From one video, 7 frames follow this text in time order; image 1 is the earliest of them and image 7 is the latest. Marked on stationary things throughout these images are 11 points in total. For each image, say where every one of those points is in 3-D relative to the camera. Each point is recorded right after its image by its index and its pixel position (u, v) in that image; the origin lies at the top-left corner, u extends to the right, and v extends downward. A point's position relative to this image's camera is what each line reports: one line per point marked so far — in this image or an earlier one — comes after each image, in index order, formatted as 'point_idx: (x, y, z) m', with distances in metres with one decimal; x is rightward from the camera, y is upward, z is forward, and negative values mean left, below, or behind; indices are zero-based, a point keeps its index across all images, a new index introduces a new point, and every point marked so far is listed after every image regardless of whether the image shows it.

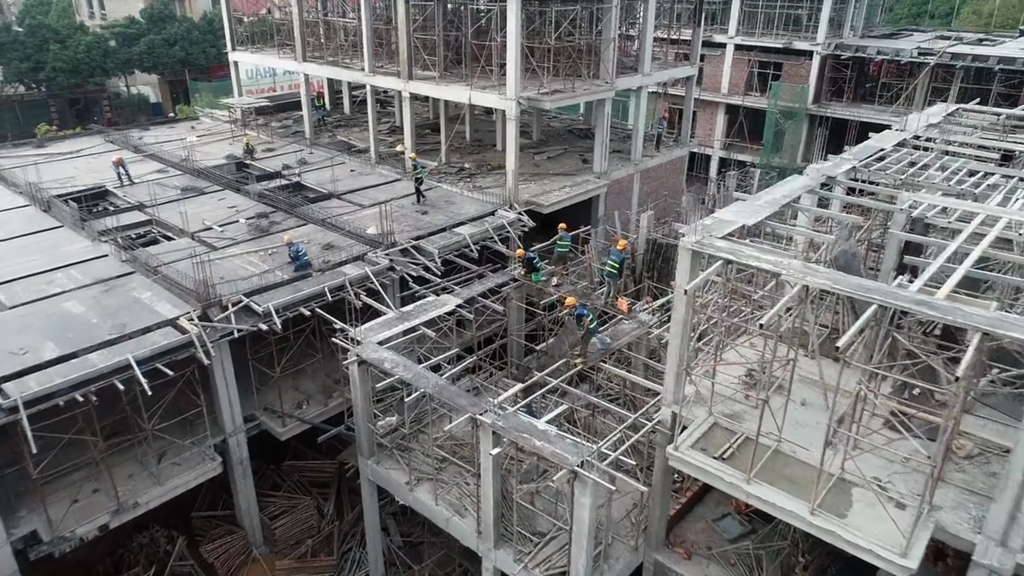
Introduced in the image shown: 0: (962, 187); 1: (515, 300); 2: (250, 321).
0: (+9.2, +2.0, +14.4) m
1: (0.0, -0.3, +18.2) m
2: (-5.9, -0.8, +15.9) m
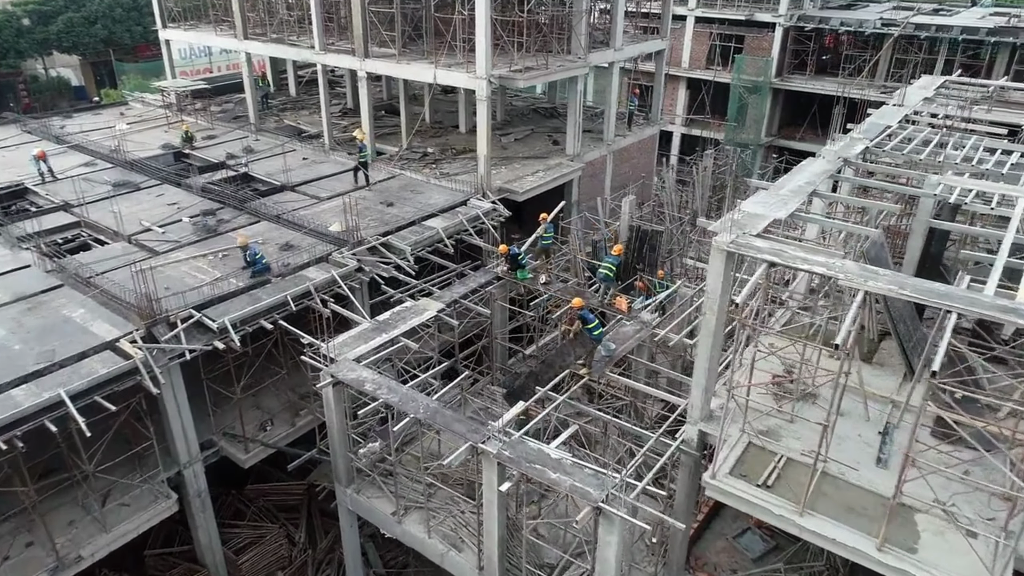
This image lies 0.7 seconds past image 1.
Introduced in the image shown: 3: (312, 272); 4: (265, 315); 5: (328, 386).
0: (+9.0, +2.3, +13.4) m
1: (-0.3, -0.3, +16.6) m
2: (-6.0, -1.0, +13.9) m
3: (-4.6, +0.4, +16.2) m
4: (-5.2, -0.6, +14.8) m
5: (-3.3, -1.8, +12.8) m
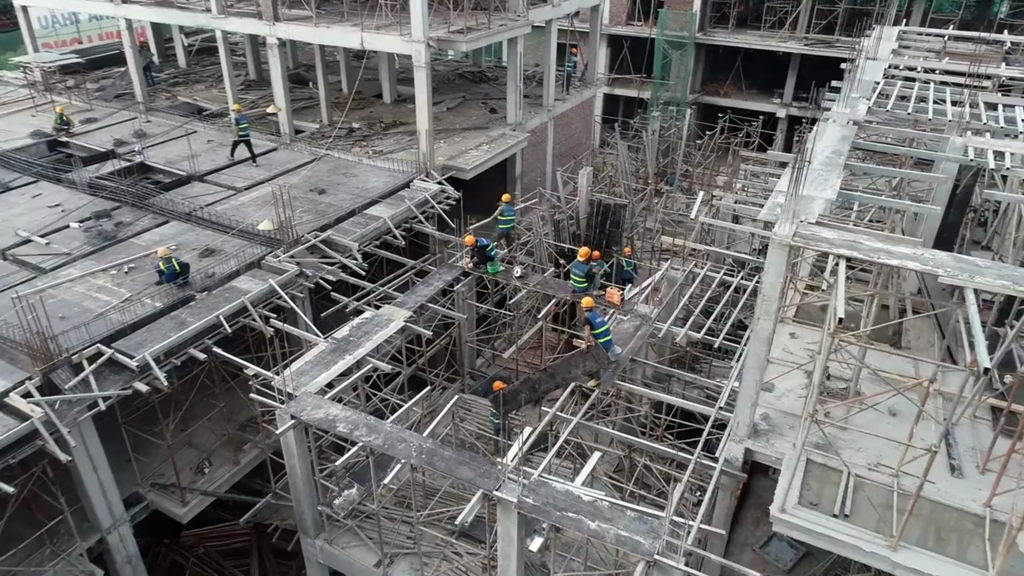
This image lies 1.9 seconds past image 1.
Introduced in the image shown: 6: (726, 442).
0: (+8.5, +2.9, +12.5) m
1: (-0.9, -0.2, +14.6) m
2: (-6.2, -1.5, +11.2) m
3: (-5.1, +0.1, +13.6) m
4: (-5.5, -0.9, +12.2) m
5: (-3.3, -2.1, +10.5) m
6: (+2.9, -2.1, +9.5) m
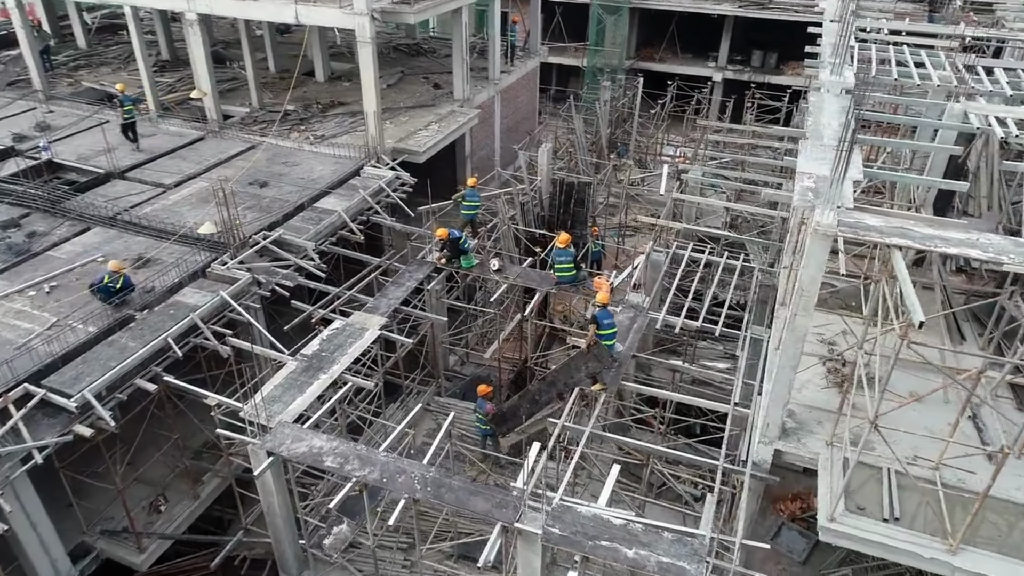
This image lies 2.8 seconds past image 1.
0: (+8.0, +3.4, +12.1) m
1: (-1.4, -0.2, +13.4) m
2: (-6.2, -1.9, +9.6) m
3: (-5.4, -0.1, +12.0) m
4: (-5.6, -1.2, +10.7) m
5: (-3.2, -2.3, +9.2) m
6: (+3.0, -2.0, +8.9) m
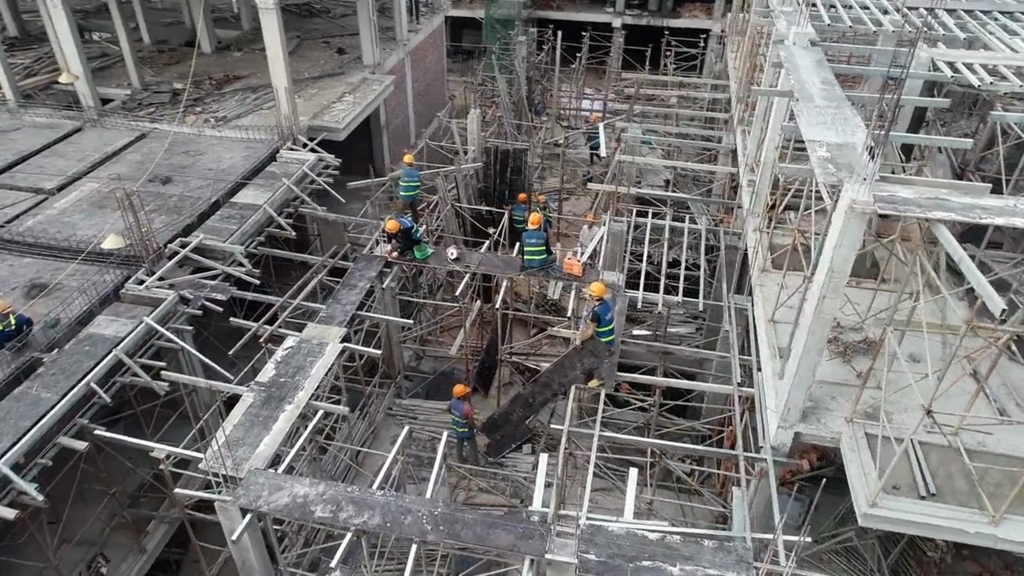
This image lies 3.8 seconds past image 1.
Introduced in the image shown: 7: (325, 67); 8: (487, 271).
0: (+7.1, +4.3, +12.0) m
1: (-2.0, -0.1, +12.2) m
2: (-6.0, -2.5, +7.9) m
3: (-5.8, -0.5, +10.3) m
4: (-5.7, -1.7, +9.0) m
5: (-3.0, -2.7, +8.0) m
6: (+3.1, -1.7, +8.5) m
7: (-5.1, +6.0, +19.3) m
8: (-0.4, +0.3, +12.0) m
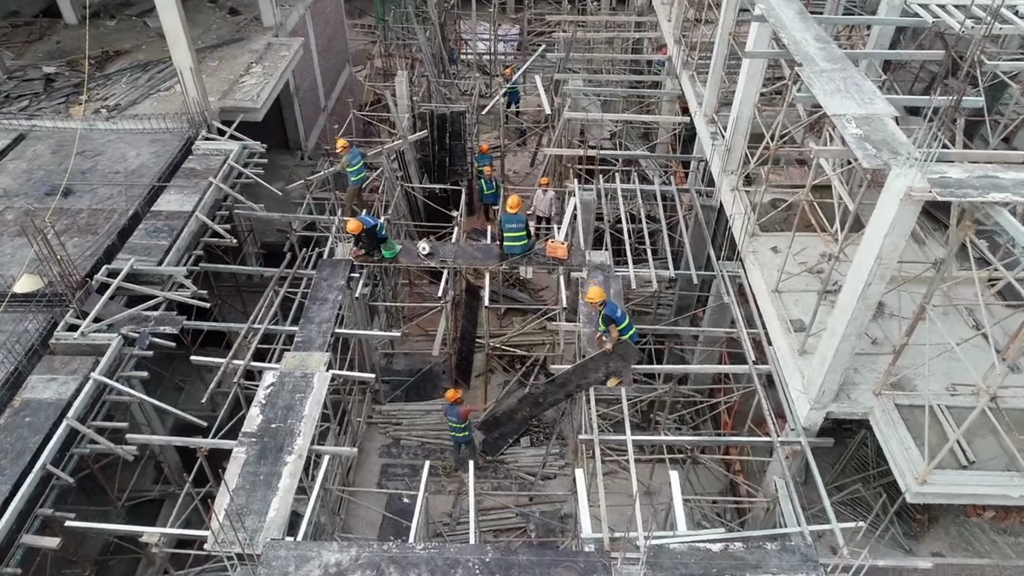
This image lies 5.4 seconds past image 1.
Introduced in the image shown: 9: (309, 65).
0: (+6.2, +5.3, +11.7) m
1: (-2.3, -0.2, +11.1) m
2: (-5.4, -3.4, +6.6) m
3: (-5.7, -1.2, +8.8) m
4: (-5.3, -2.5, +7.6) m
5: (-2.4, -3.2, +7.1) m
6: (+3.5, -1.5, +8.3) m
7: (-7.0, +6.1, +17.0) m
8: (-0.7, +0.4, +11.1) m
9: (-5.5, +6.1, +19.5) m
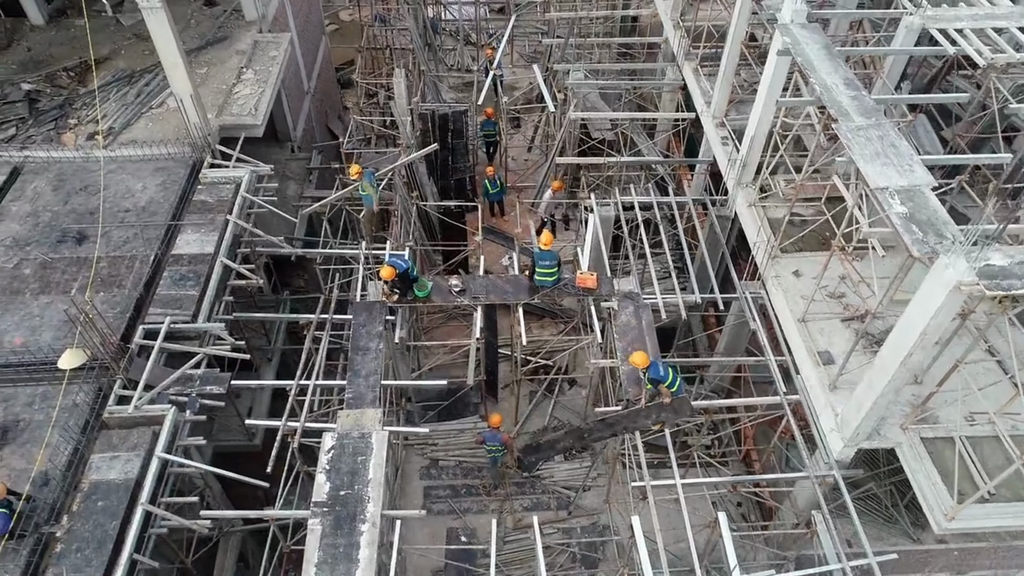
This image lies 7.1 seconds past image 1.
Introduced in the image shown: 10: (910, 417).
0: (+6.4, +5.2, +11.7) m
1: (-1.8, -0.8, +11.3) m
2: (-4.4, -4.7, +7.1) m
3: (-5.0, -2.3, +9.0) m
4: (-4.5, -3.7, +8.0) m
5: (-1.5, -4.2, +7.7) m
6: (+4.2, -2.1, +9.0) m
7: (-7.1, +5.9, +16.3) m
8: (-0.3, -0.1, +11.3) m
9: (-5.7, +6.3, +18.8) m
10: (+5.0, -1.6, +9.0) m
